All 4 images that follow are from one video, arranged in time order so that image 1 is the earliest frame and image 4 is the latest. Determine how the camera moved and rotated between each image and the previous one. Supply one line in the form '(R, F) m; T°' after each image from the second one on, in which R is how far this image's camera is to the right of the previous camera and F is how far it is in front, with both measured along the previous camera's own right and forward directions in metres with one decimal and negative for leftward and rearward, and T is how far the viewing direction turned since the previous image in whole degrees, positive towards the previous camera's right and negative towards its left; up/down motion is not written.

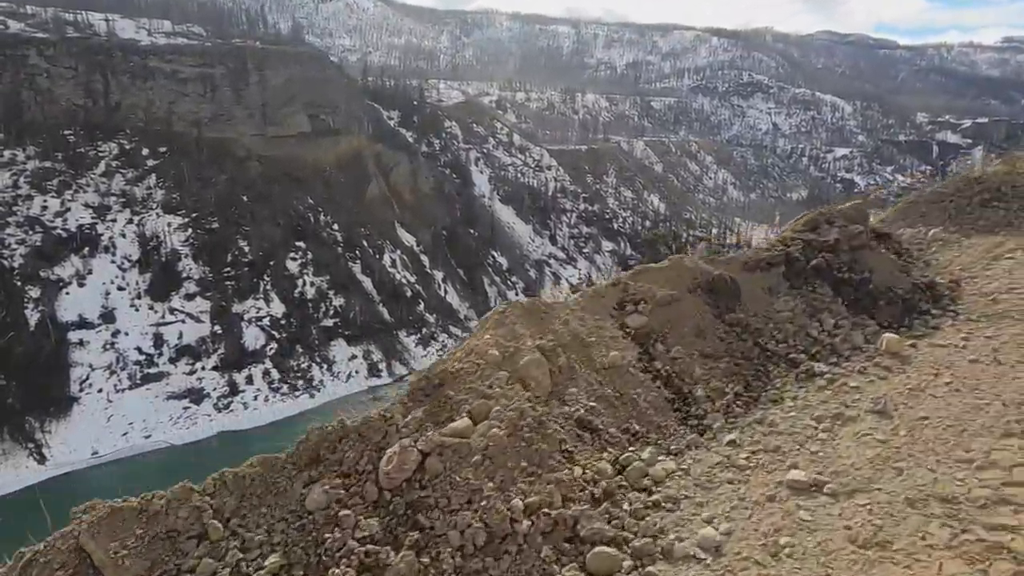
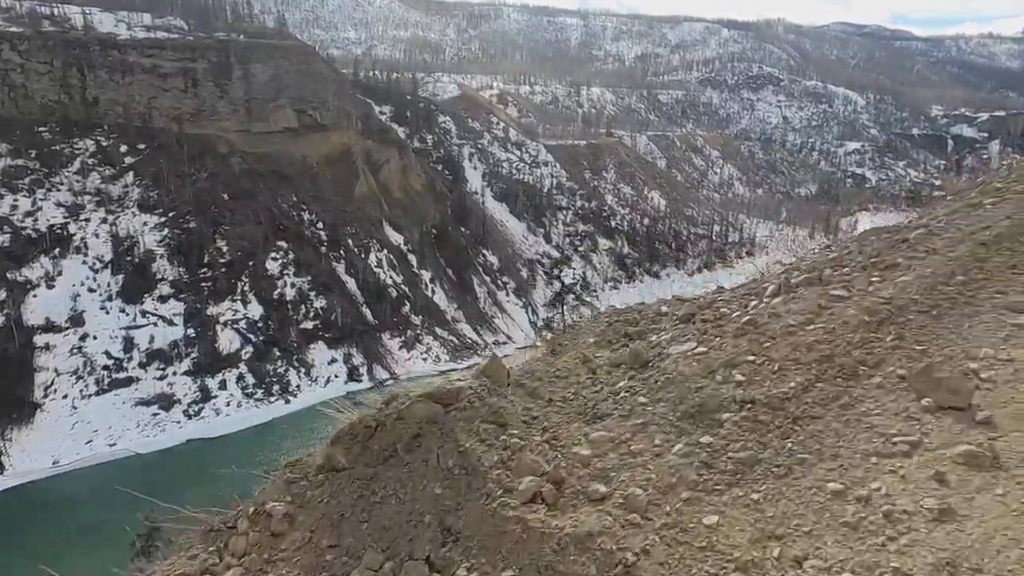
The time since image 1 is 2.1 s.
(+0.9, +0.7) m; -1°
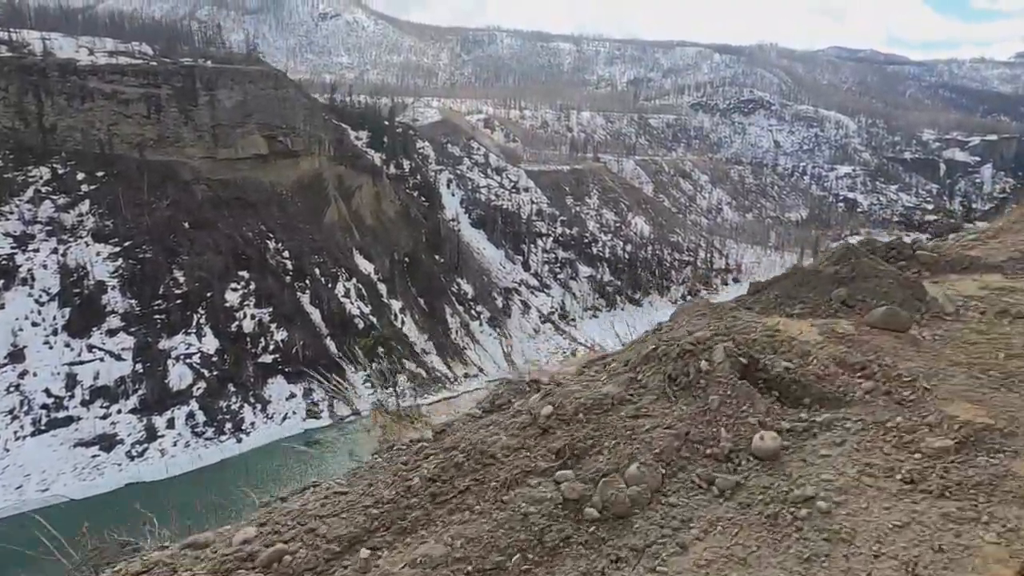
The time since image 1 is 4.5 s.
(+1.0, +0.8) m; 0°
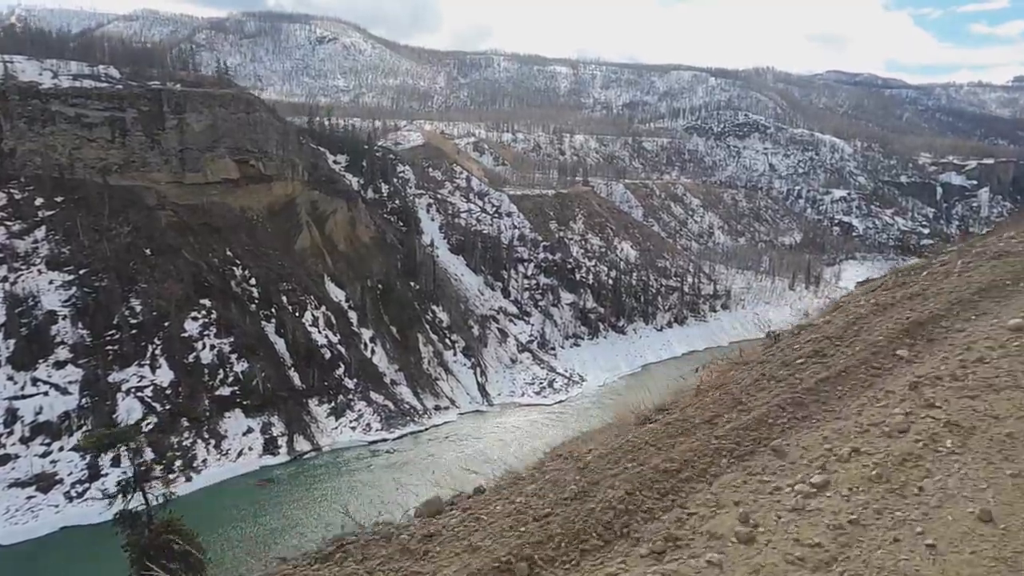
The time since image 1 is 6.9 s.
(+1.0, +0.8) m; 0°
